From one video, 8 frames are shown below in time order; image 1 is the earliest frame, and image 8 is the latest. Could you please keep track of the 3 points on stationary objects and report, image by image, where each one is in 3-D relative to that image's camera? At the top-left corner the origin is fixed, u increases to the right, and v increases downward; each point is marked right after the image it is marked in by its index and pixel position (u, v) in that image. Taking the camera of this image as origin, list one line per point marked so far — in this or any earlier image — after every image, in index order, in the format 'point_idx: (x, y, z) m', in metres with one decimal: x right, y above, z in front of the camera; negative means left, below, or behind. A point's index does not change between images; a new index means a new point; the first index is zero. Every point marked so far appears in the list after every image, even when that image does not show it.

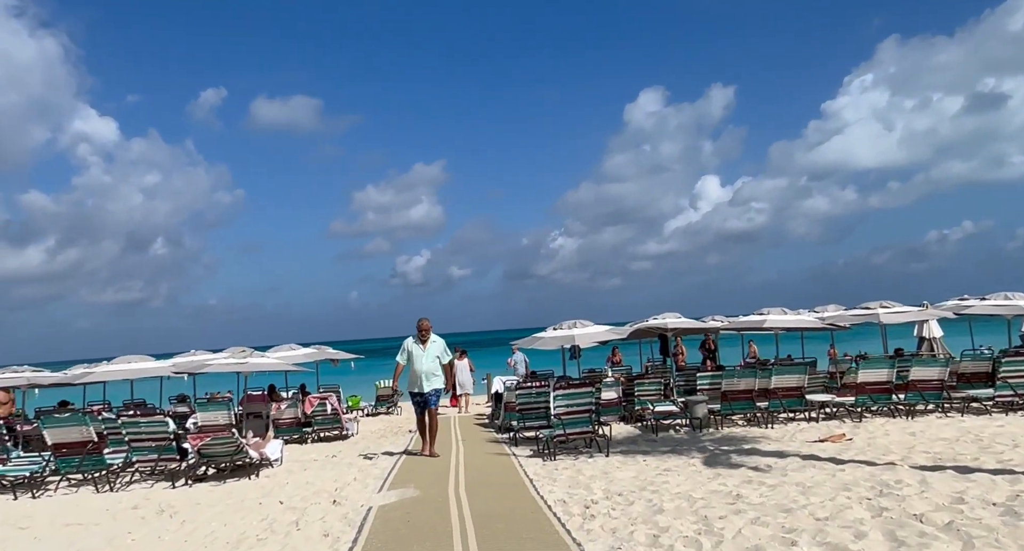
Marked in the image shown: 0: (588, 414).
0: (+1.0, -1.9, +10.4) m
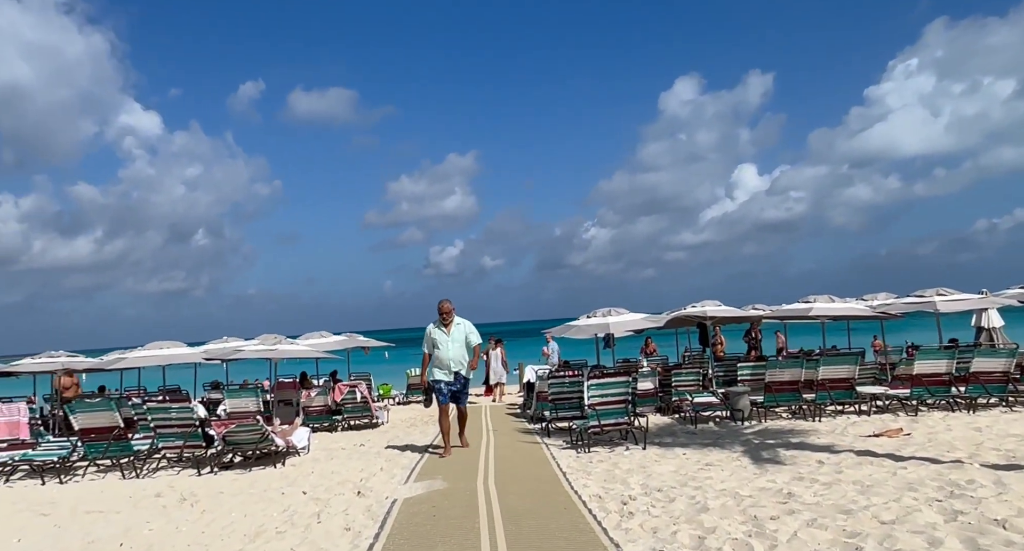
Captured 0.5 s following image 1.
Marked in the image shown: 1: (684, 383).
0: (+1.5, -1.7, +9.9) m
1: (+3.2, -2.0, +14.0) m
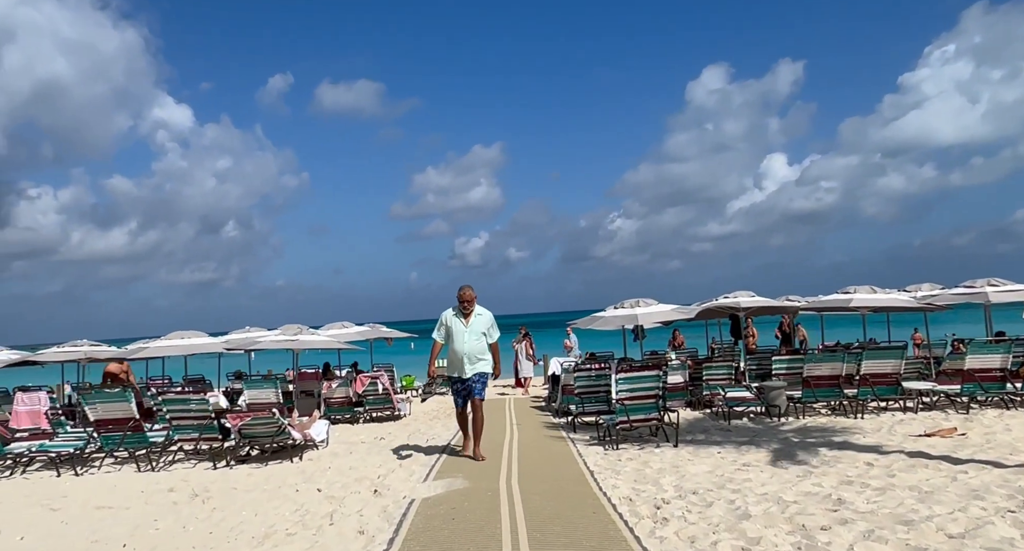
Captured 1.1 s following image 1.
0: (+1.8, -1.6, +9.5) m
1: (+3.6, -1.8, +13.5) m
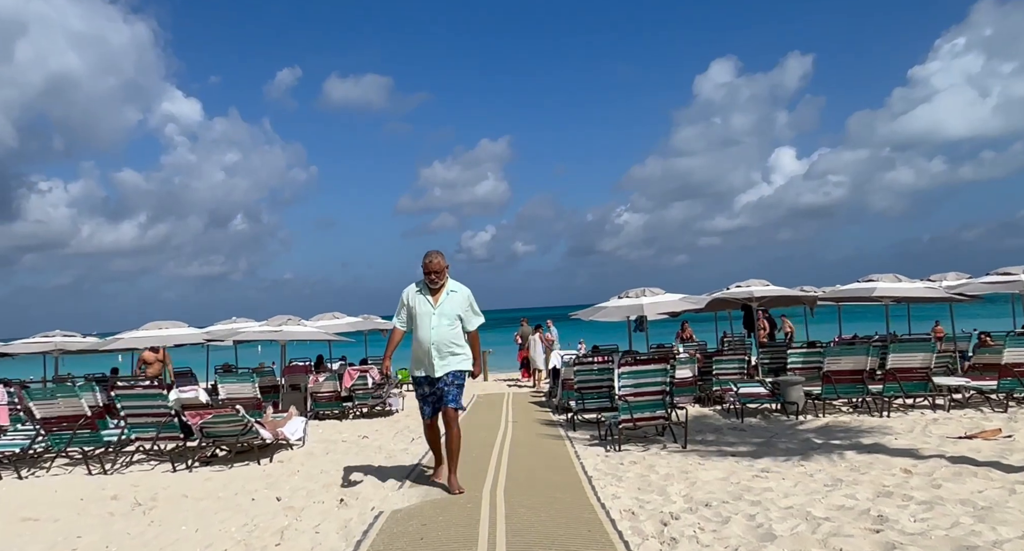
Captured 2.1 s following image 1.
0: (+1.7, -1.4, +8.6) m
1: (+3.6, -1.6, +12.6) m
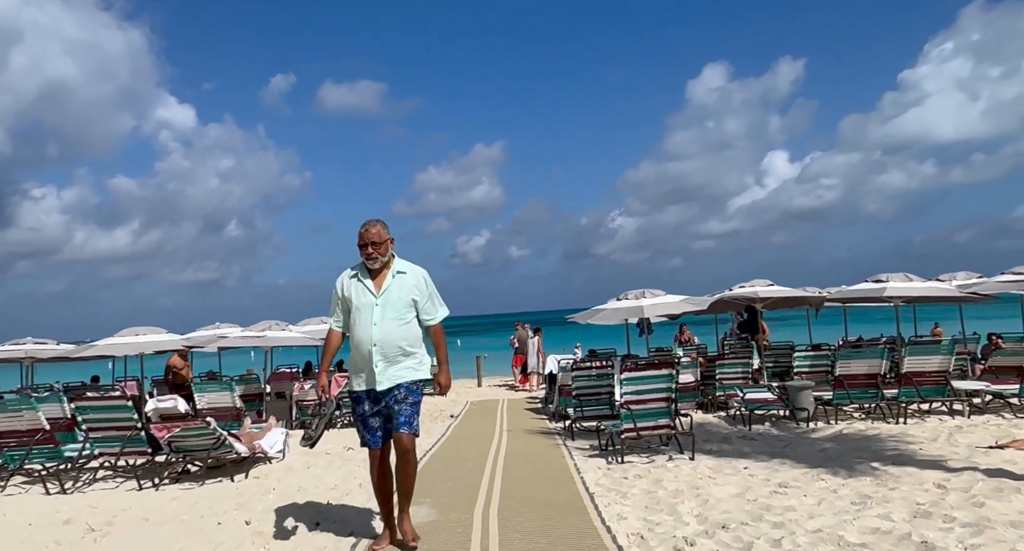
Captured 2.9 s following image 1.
0: (+1.6, -1.4, +8.0) m
1: (+3.5, -1.6, +12.1) m
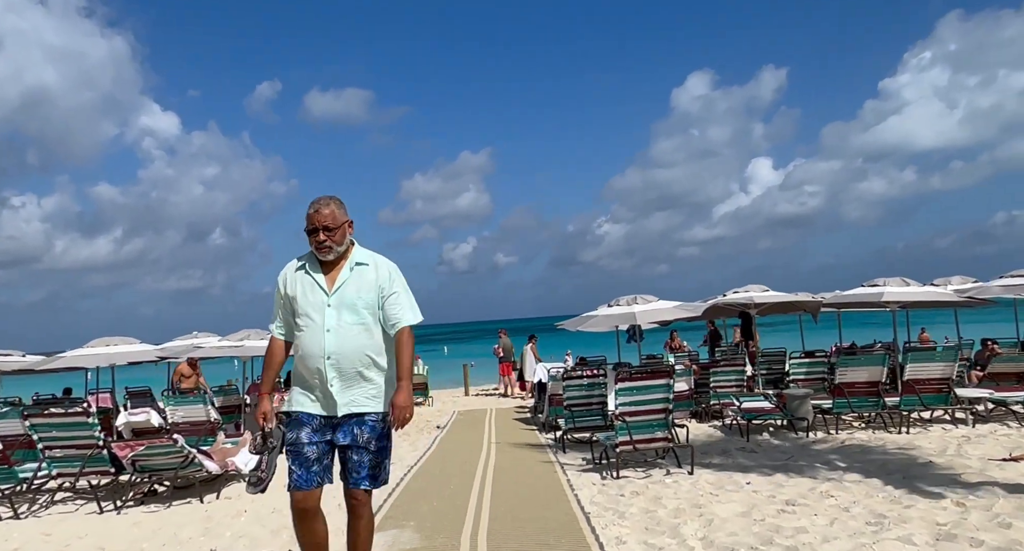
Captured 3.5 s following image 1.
0: (+1.5, -1.4, +7.7) m
1: (+3.3, -1.7, +11.7) m
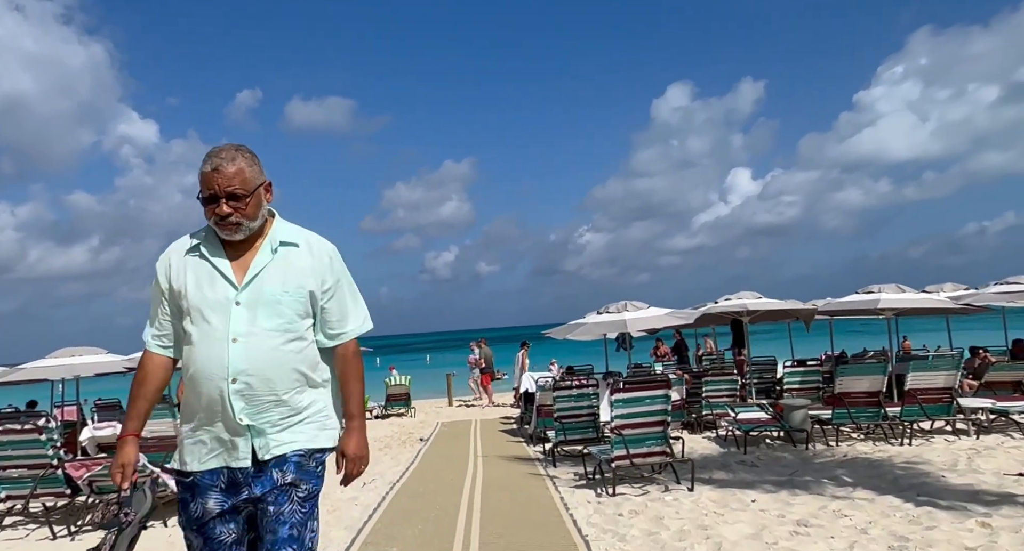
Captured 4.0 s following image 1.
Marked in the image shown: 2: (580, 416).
0: (+1.4, -1.5, +7.3) m
1: (+3.1, -1.8, +11.4) m
2: (+0.8, -1.7, +9.2) m
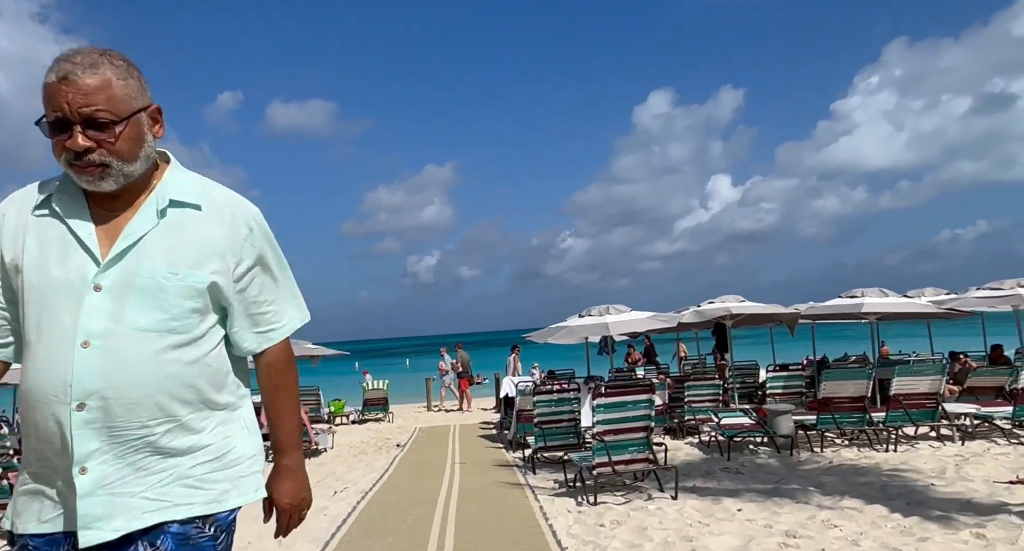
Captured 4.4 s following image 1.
0: (+1.2, -1.5, +7.0) m
1: (+2.8, -1.8, +11.2) m
2: (+0.6, -1.7, +8.9) m
